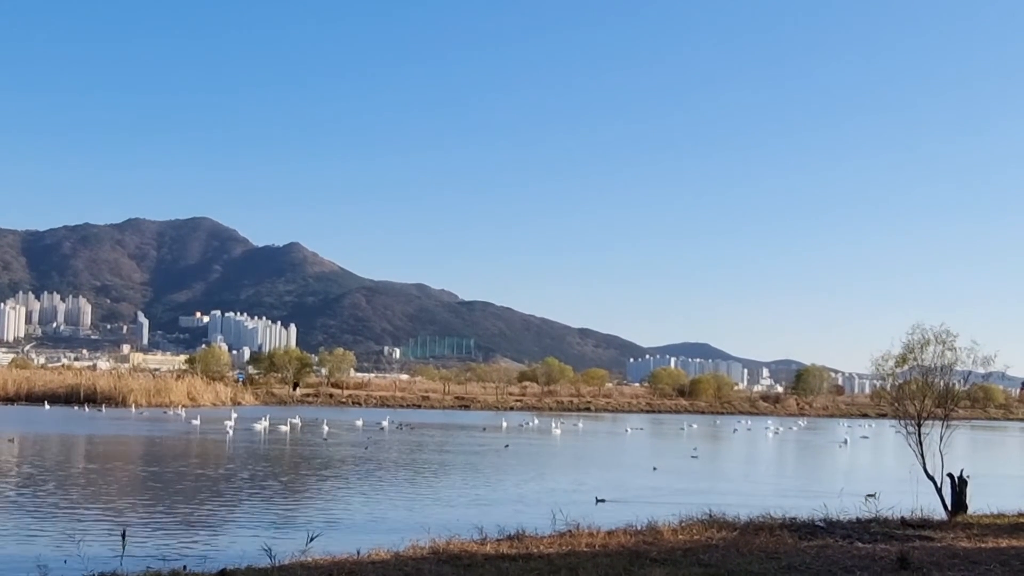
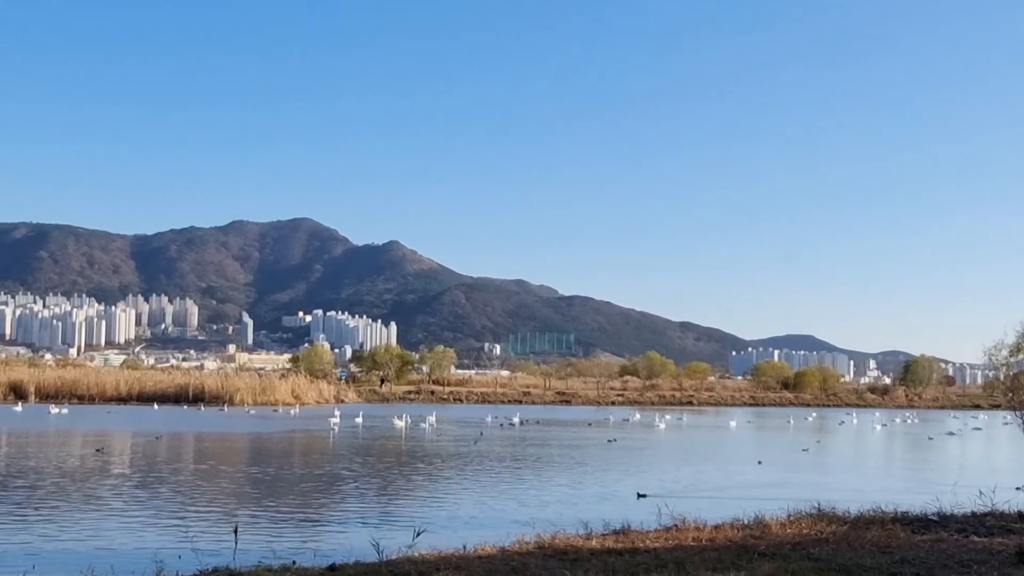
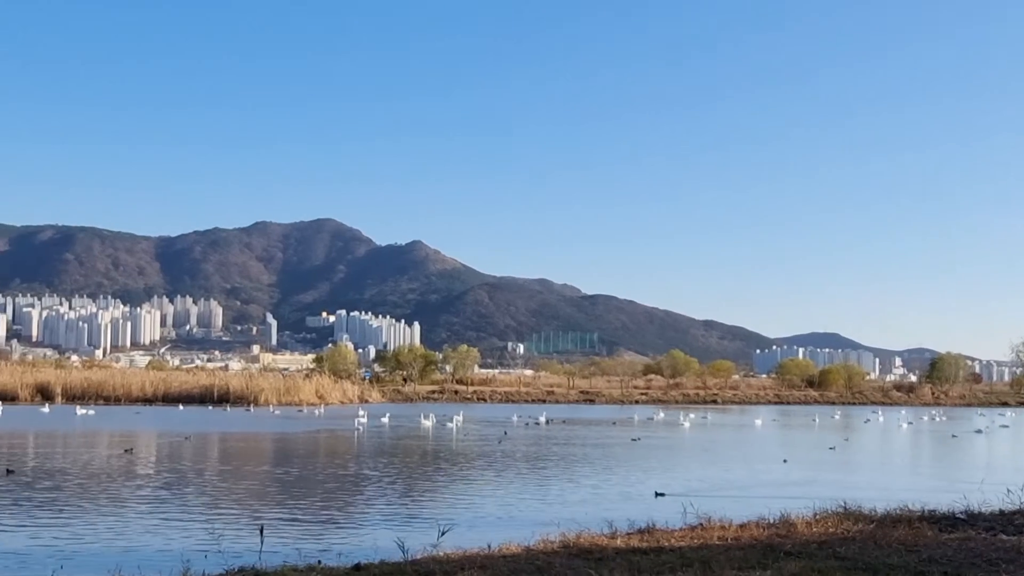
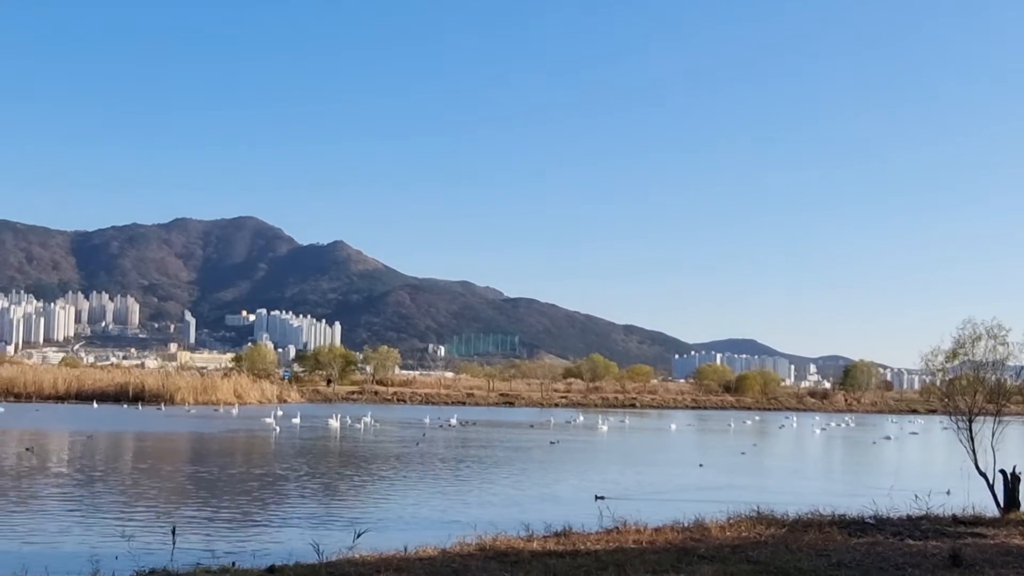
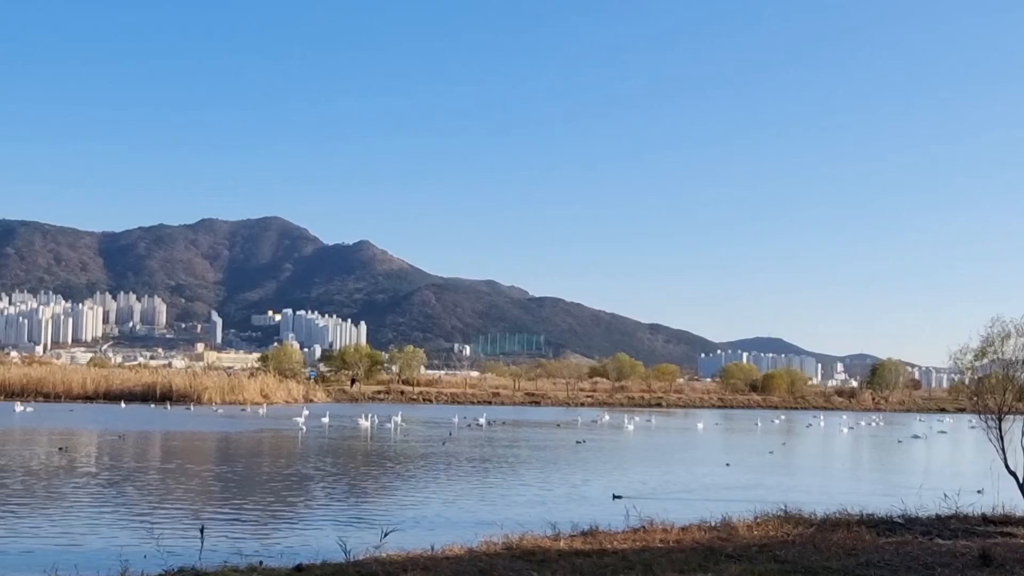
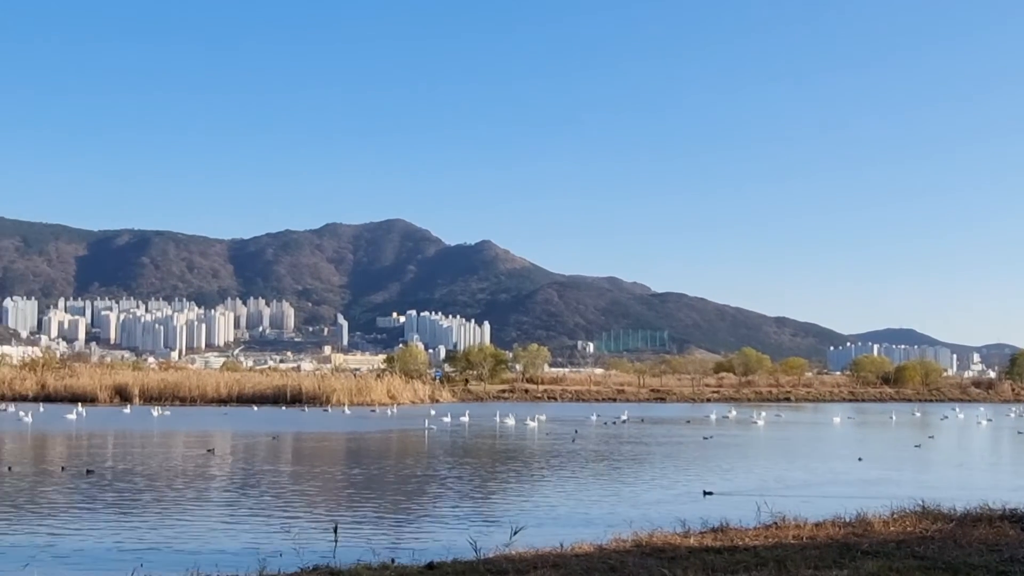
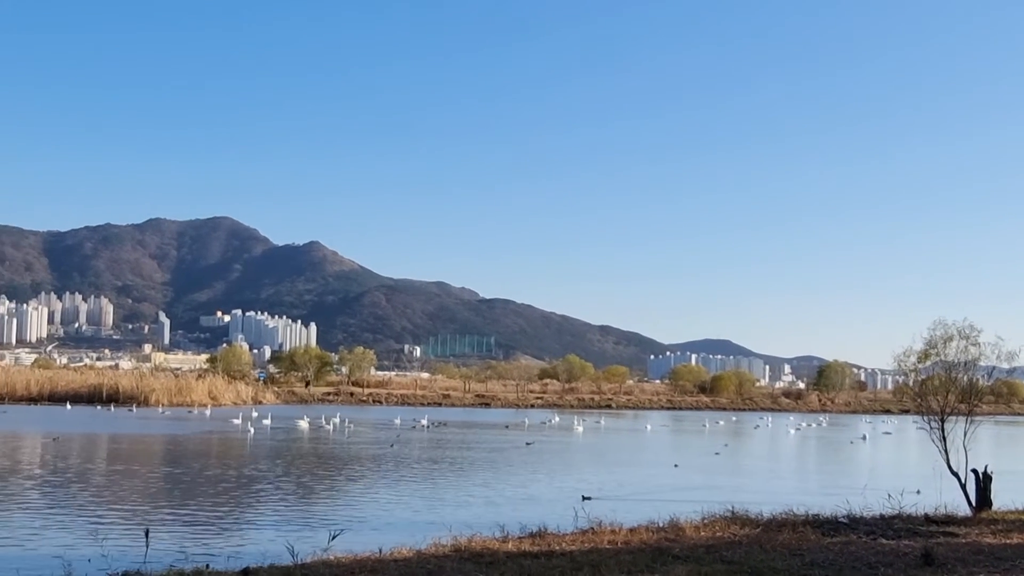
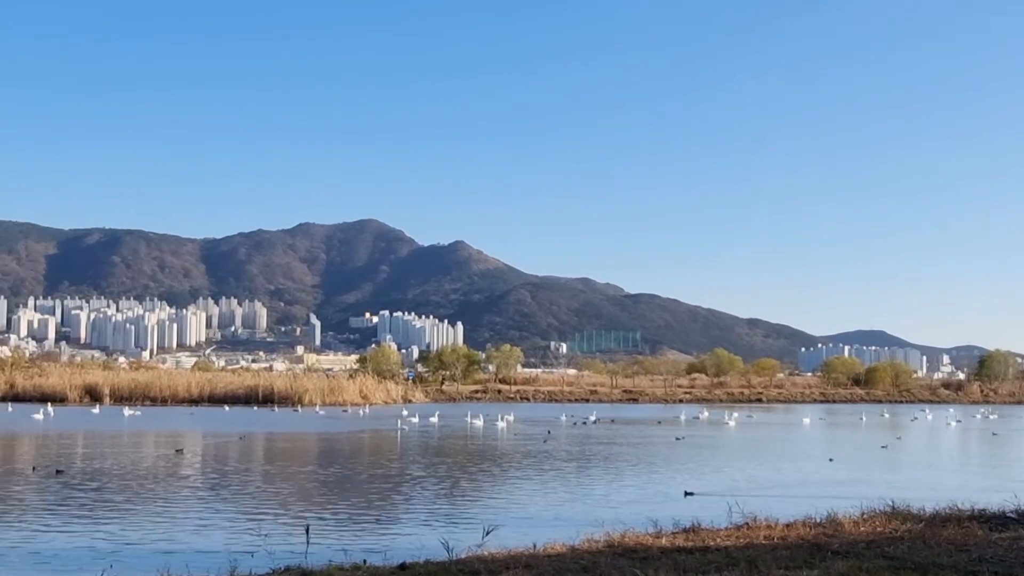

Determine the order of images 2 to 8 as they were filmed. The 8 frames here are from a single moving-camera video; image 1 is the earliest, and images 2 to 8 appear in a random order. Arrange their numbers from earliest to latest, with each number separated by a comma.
7, 4, 5, 2, 3, 8, 6
